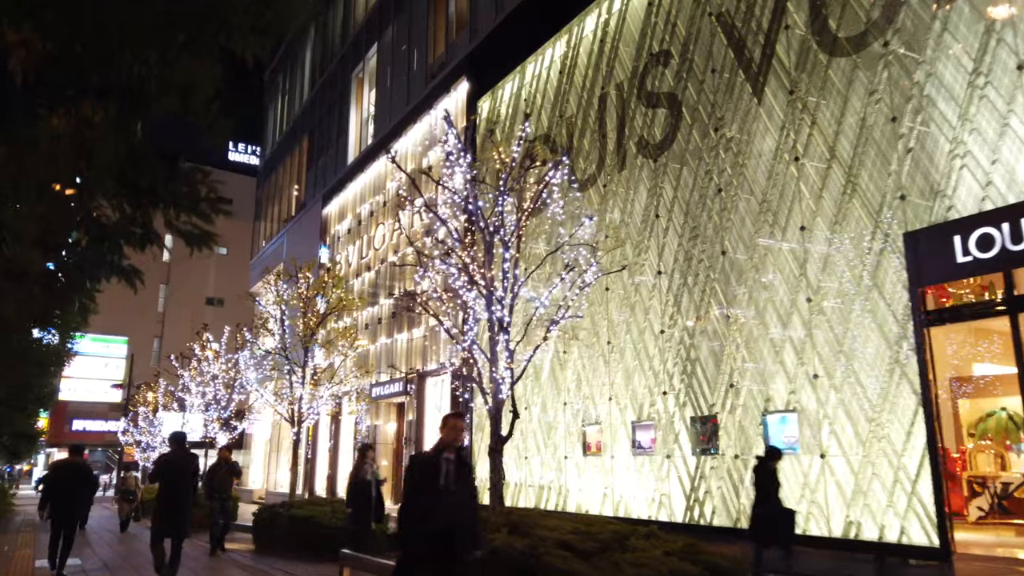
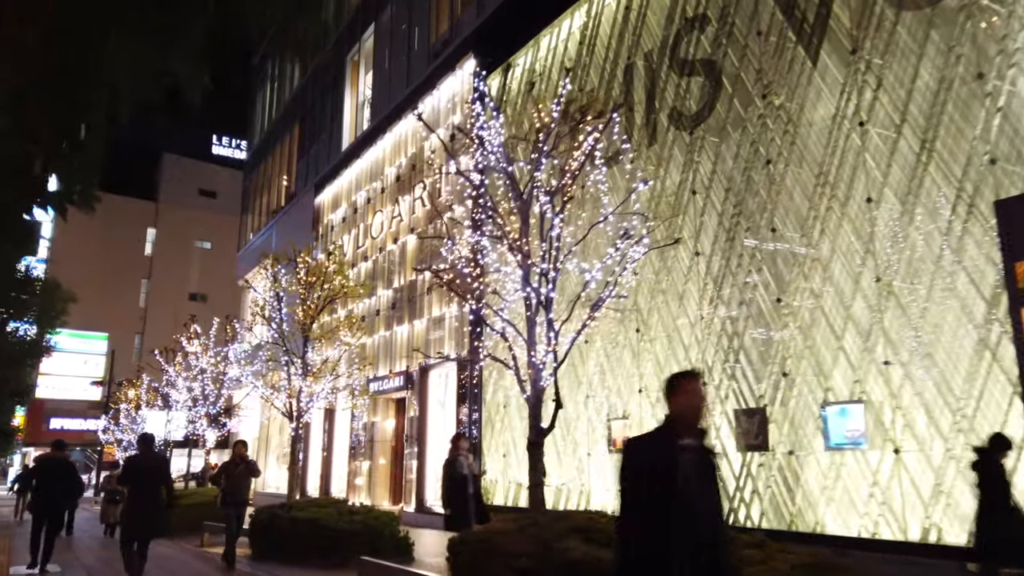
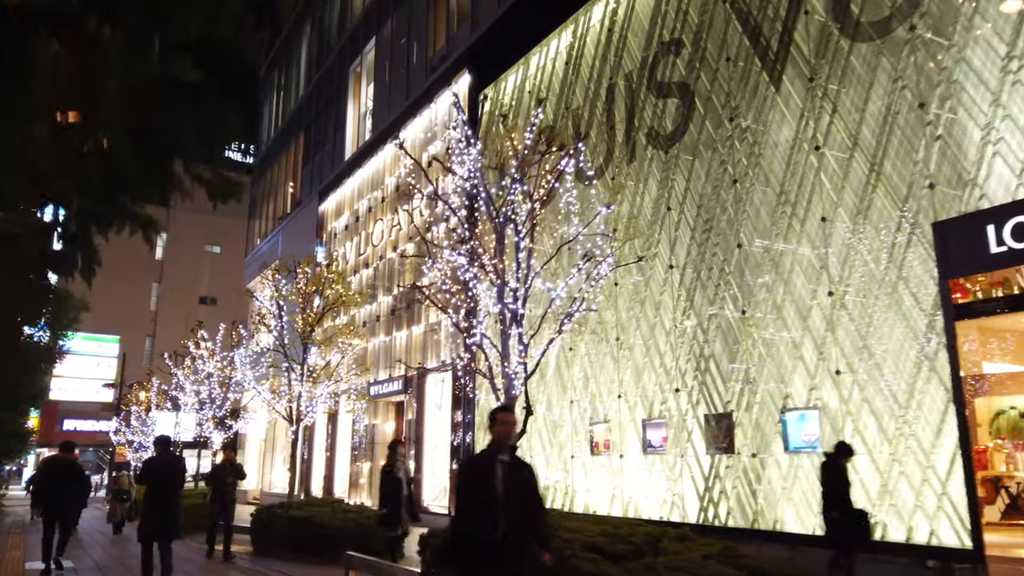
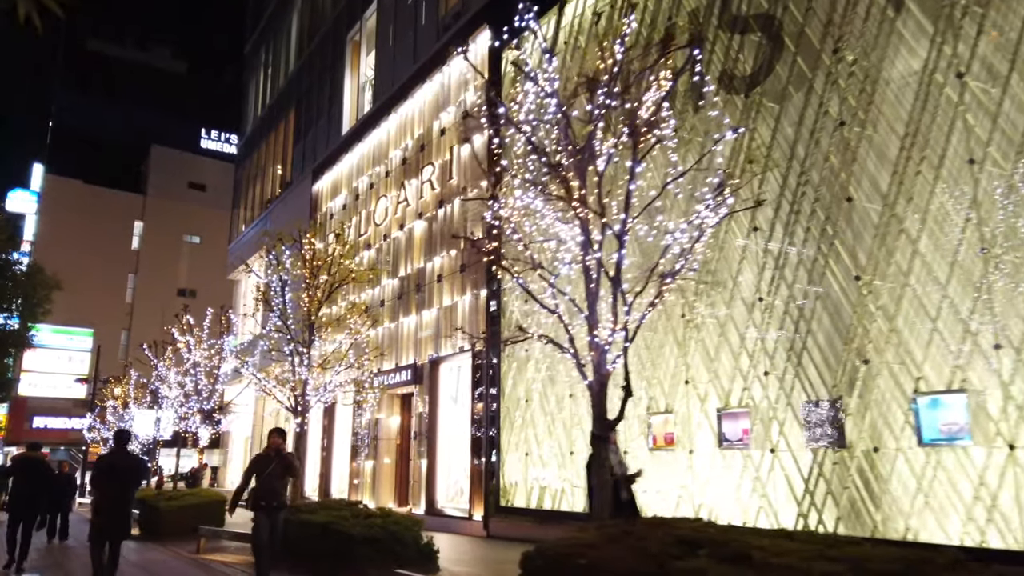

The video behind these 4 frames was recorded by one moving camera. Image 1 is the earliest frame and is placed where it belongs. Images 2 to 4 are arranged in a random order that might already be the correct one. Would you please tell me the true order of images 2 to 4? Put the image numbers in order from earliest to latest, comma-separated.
3, 2, 4
